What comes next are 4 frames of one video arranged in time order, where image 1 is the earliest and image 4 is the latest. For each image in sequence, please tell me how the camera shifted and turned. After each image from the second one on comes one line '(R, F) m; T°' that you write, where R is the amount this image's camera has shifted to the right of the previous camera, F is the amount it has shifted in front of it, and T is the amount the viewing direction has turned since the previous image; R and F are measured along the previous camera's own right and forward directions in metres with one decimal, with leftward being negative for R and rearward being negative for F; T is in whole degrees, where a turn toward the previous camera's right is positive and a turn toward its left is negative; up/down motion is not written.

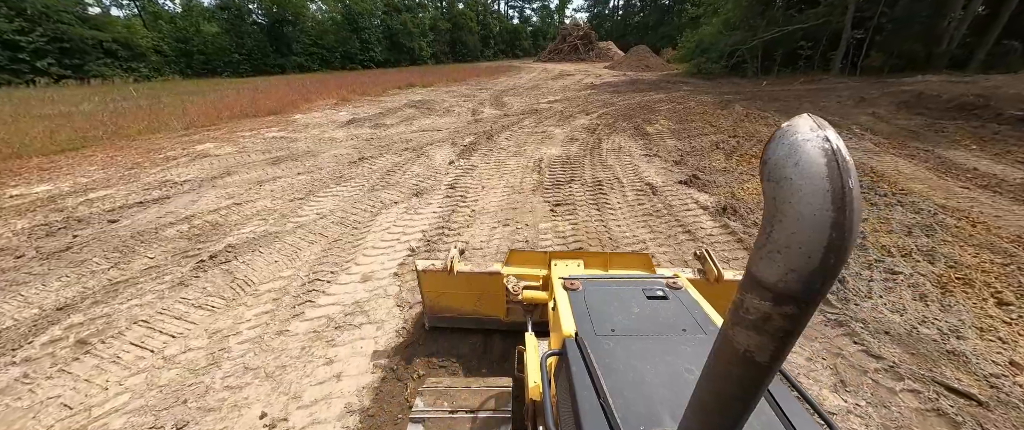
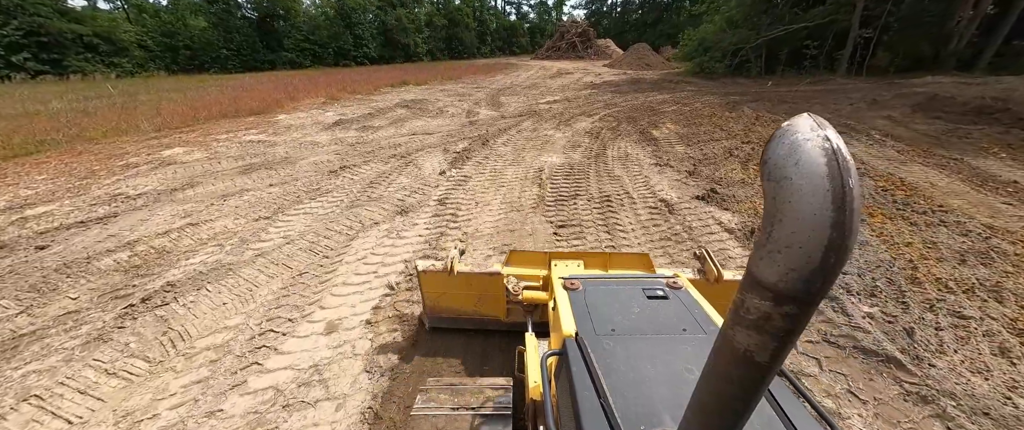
(0.0, +0.4) m; +1°
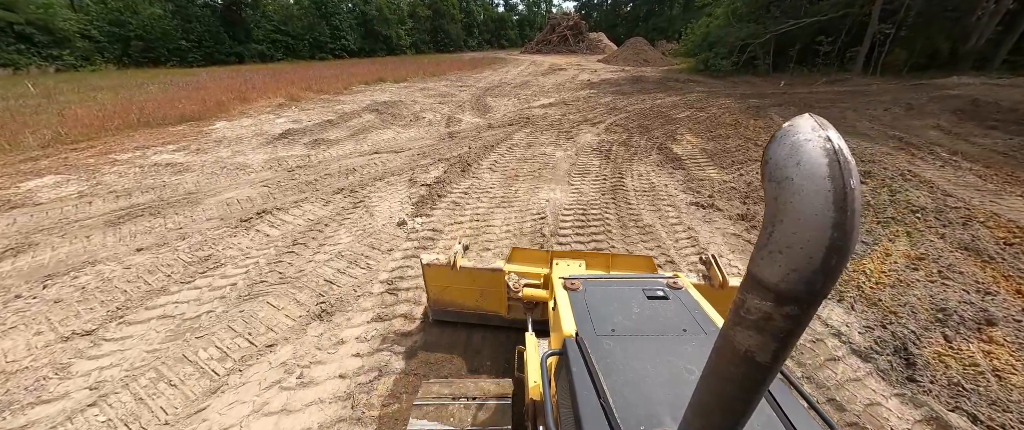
(0.0, +1.2) m; +2°
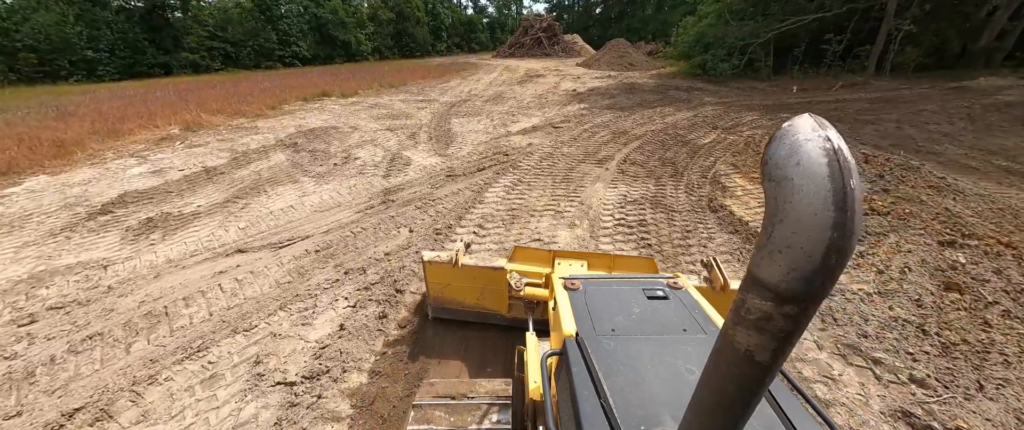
(+0.1, +2.0) m; +3°
